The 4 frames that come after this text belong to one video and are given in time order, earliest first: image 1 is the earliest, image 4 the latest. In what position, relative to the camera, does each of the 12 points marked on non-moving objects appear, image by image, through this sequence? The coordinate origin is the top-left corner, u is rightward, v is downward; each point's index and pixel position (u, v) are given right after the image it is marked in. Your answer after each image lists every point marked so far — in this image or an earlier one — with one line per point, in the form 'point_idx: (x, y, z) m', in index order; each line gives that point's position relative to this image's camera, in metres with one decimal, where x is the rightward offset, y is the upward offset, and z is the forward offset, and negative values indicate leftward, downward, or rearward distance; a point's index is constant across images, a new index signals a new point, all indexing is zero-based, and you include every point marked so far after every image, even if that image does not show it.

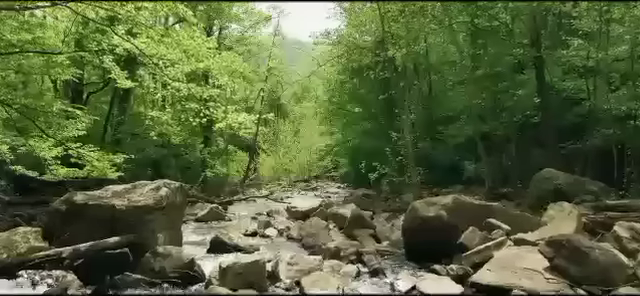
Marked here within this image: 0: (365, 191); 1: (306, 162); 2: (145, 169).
0: (+0.6, -0.6, +7.4) m
1: (-0.2, -0.2, +7.5) m
2: (-2.5, -0.3, +8.6) m
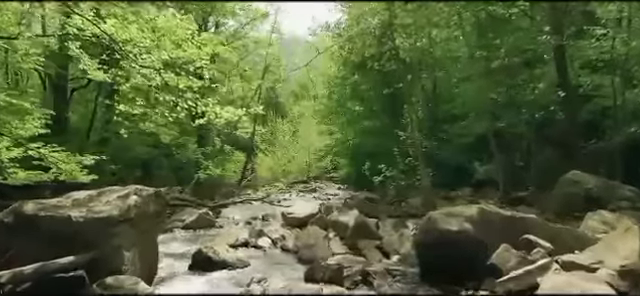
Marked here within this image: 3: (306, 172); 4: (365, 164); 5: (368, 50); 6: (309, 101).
0: (+0.6, -0.6, +6.8) m
1: (-0.2, -0.2, +6.9) m
2: (-2.5, -0.3, +8.0) m
3: (-0.2, -0.3, +6.9) m
4: (+0.5, -0.2, +6.5) m
5: (+0.5, +1.0, +6.1) m
6: (-0.1, +0.6, +7.2) m
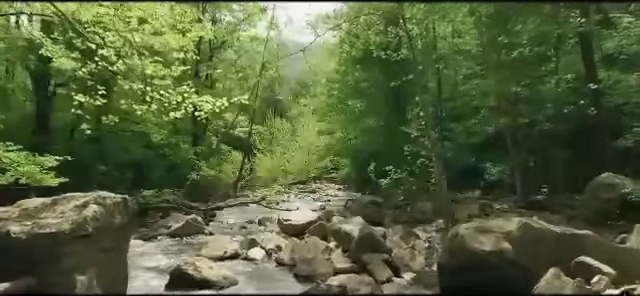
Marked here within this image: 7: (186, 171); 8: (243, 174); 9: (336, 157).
0: (+0.6, -0.5, +6.2) m
1: (-0.2, -0.2, +6.3) m
2: (-2.6, -0.3, +7.4) m
3: (-0.2, -0.3, +6.4) m
4: (+0.5, -0.2, +5.9) m
5: (+0.5, +1.0, +5.5) m
6: (-0.1, +0.6, +6.6) m
7: (-1.7, -0.3, +7.2) m
8: (-0.9, -0.3, +7.0) m
9: (+0.2, -0.1, +6.2) m
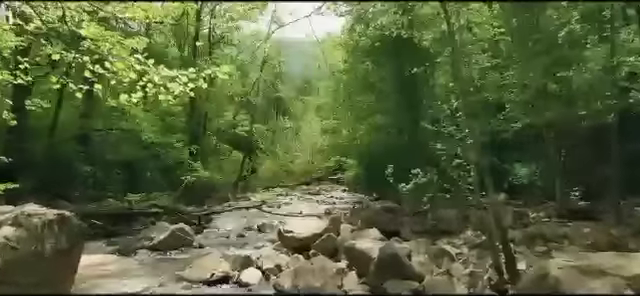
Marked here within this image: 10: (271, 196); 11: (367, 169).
0: (+0.6, -0.5, +5.4) m
1: (-0.1, -0.2, +5.4) m
2: (-2.5, -0.3, +6.6) m
3: (-0.1, -0.3, +5.5) m
4: (+0.6, -0.2, +5.1) m
5: (+0.6, +1.1, +4.6) m
6: (-0.1, +0.6, +5.7) m
7: (-1.6, -0.3, +6.3) m
8: (-0.8, -0.3, +6.2) m
9: (+0.2, -0.1, +5.3) m
10: (-0.5, -0.5, +6.1) m
11: (+0.5, -0.2, +5.4) m
